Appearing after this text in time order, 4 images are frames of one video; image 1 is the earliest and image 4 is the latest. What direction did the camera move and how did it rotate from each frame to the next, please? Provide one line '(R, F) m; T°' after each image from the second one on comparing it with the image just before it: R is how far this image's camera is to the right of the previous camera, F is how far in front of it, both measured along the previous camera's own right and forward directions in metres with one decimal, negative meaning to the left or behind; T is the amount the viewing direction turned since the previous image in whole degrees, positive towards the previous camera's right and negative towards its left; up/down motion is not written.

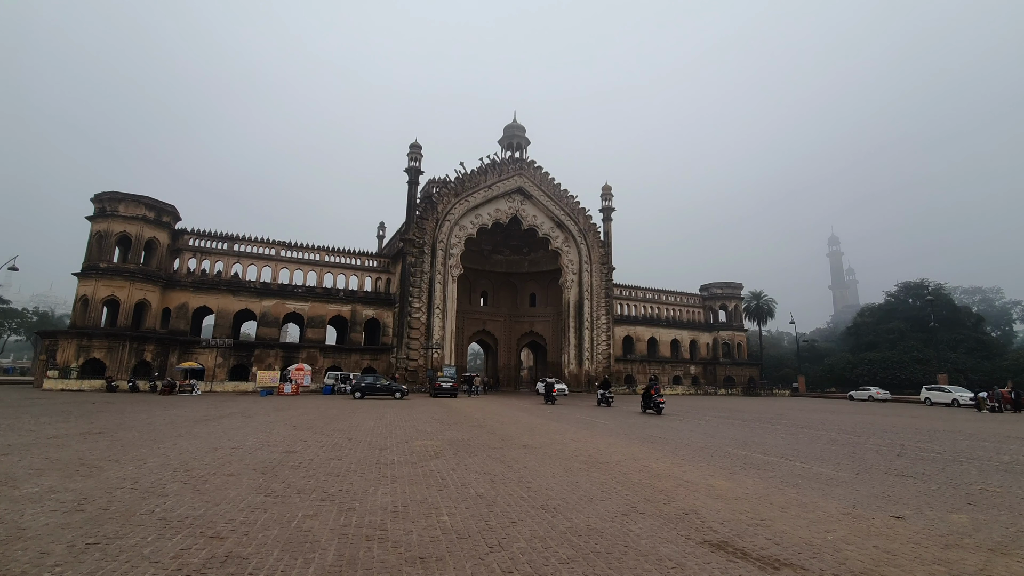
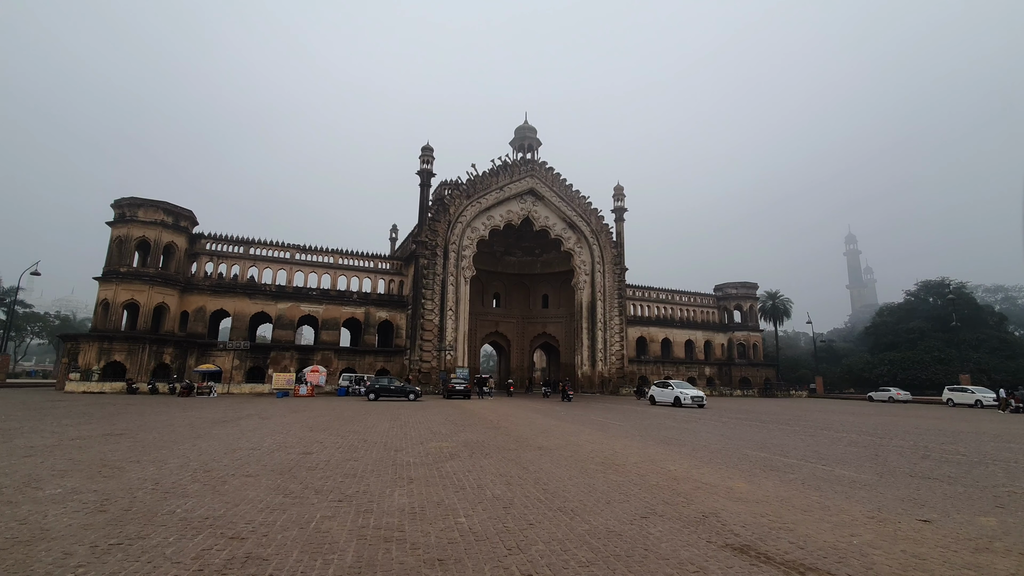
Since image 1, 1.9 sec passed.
(0.0, 0.0) m; -1°
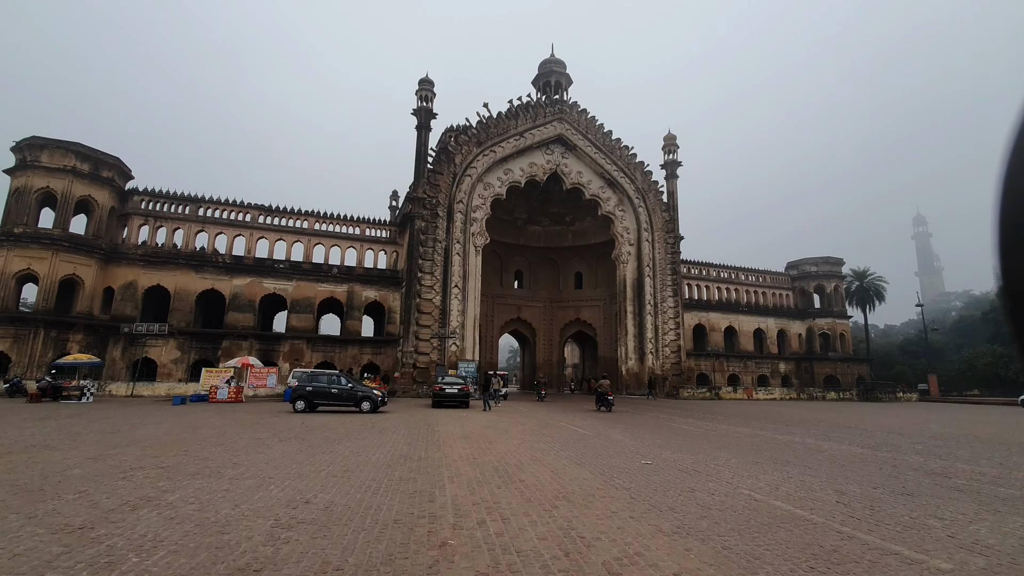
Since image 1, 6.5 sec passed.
(+0.3, +9.8) m; -3°
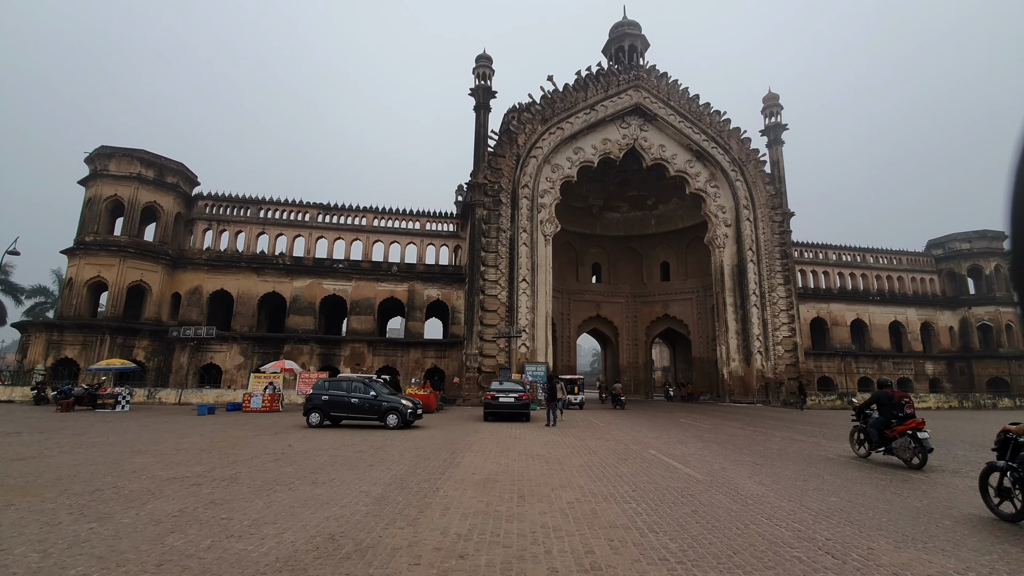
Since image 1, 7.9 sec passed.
(+0.4, +3.7) m; -9°
